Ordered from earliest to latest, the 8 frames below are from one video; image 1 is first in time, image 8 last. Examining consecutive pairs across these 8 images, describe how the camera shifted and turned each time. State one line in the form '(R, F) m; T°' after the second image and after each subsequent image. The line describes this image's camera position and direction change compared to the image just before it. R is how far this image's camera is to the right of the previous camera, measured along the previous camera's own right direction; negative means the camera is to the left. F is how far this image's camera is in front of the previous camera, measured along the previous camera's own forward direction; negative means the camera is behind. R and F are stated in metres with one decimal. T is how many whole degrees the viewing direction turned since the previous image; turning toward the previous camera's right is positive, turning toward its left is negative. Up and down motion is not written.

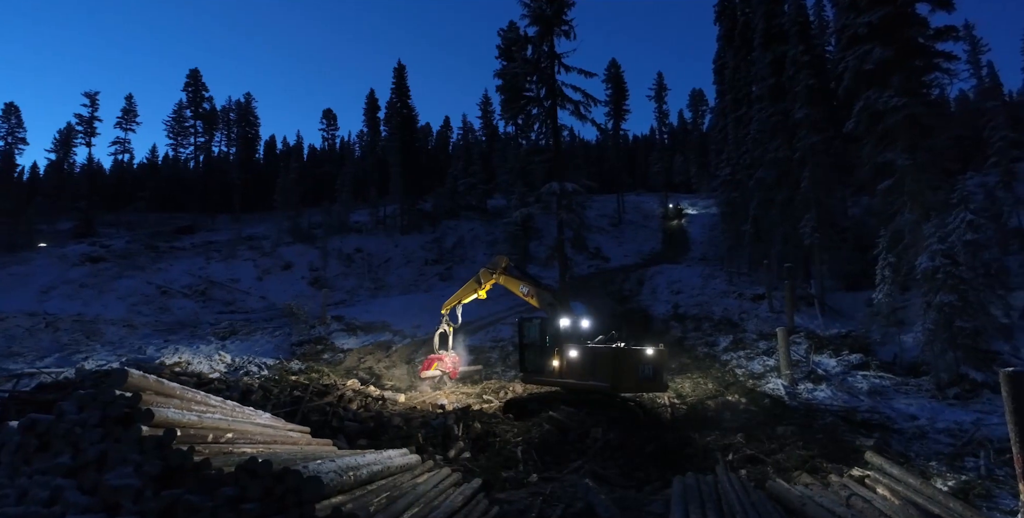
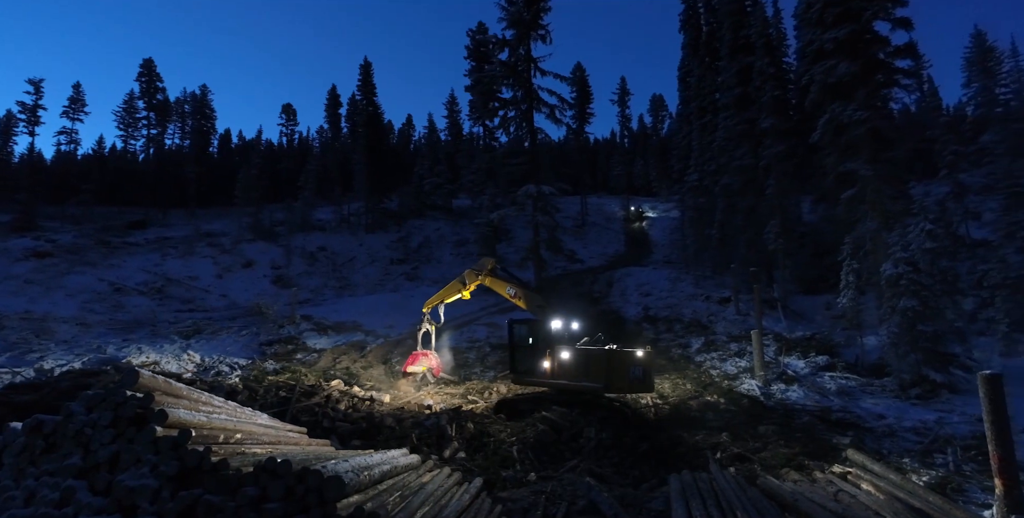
(-0.3, -0.1) m; +3°
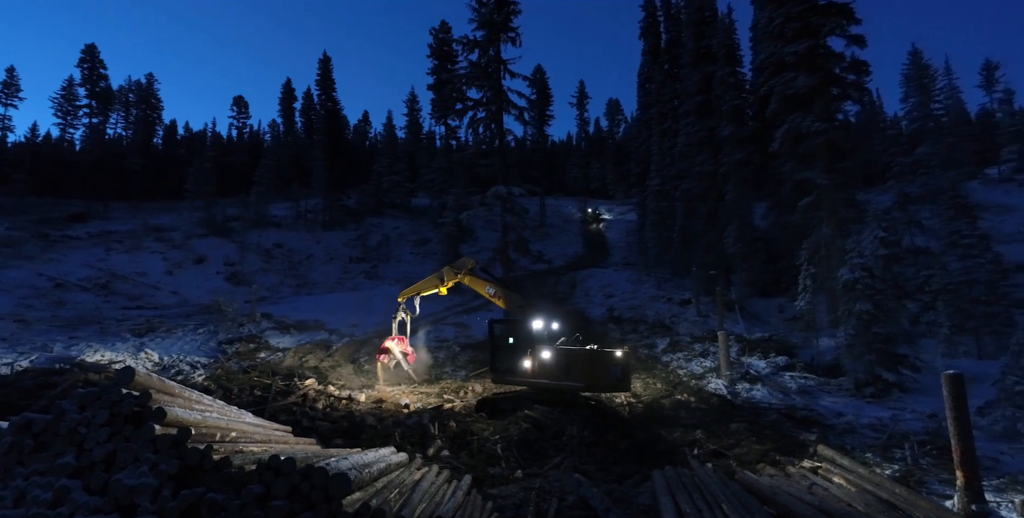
(-0.3, -0.1) m; +4°
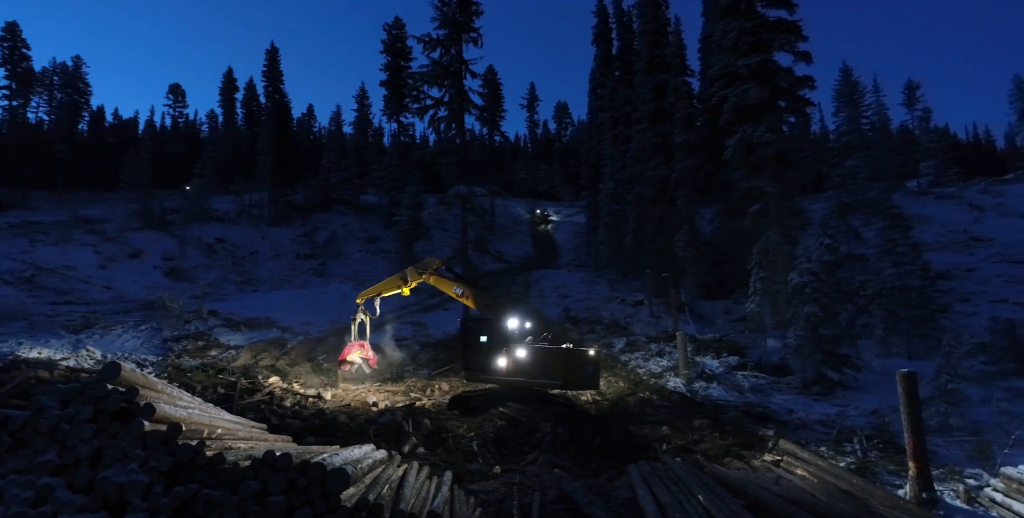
(-0.3, -0.1) m; +4°
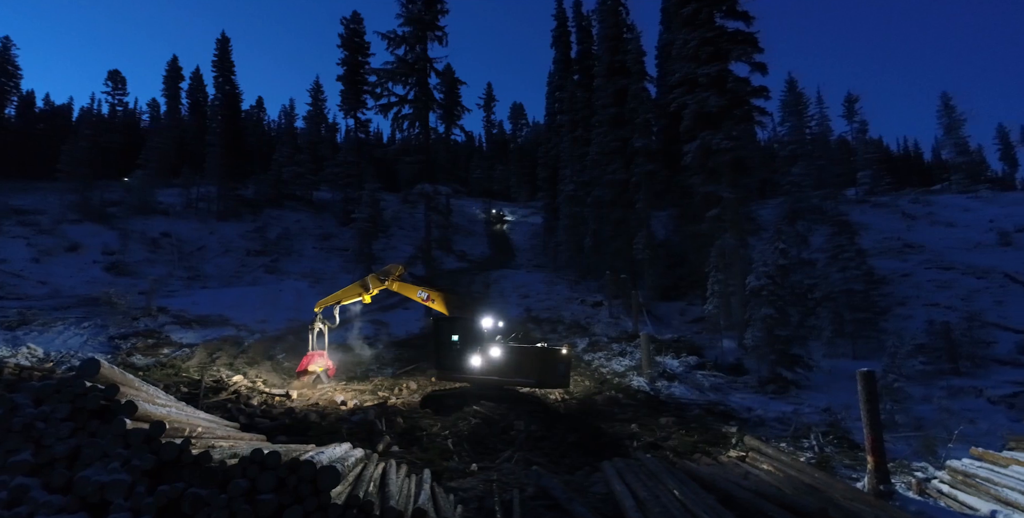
(-0.2, -0.1) m; +4°
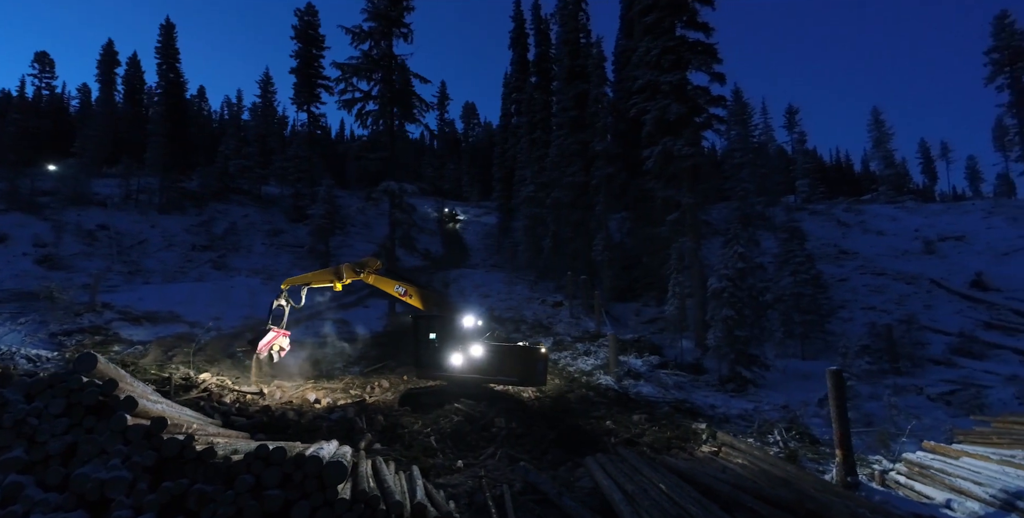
(-0.3, -0.1) m; +4°
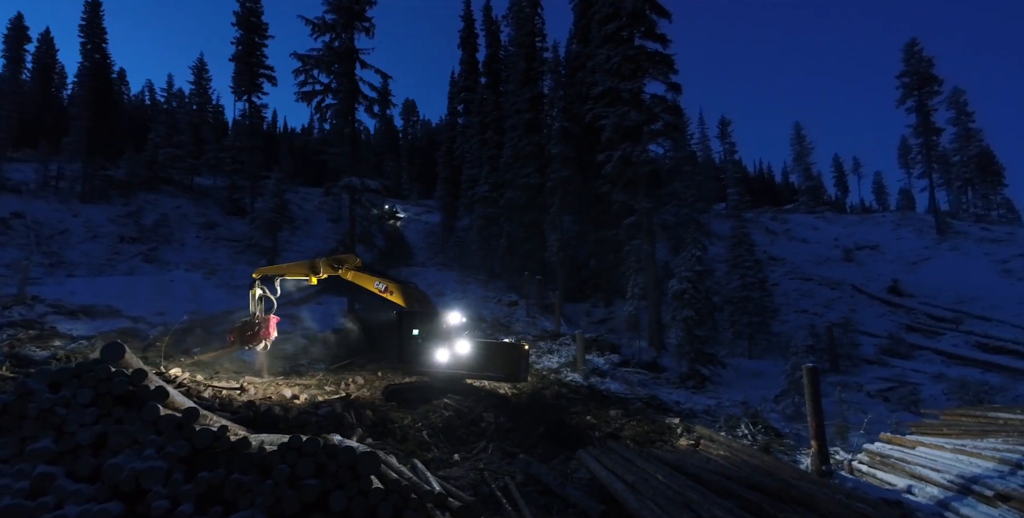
(-0.5, -0.1) m; +5°
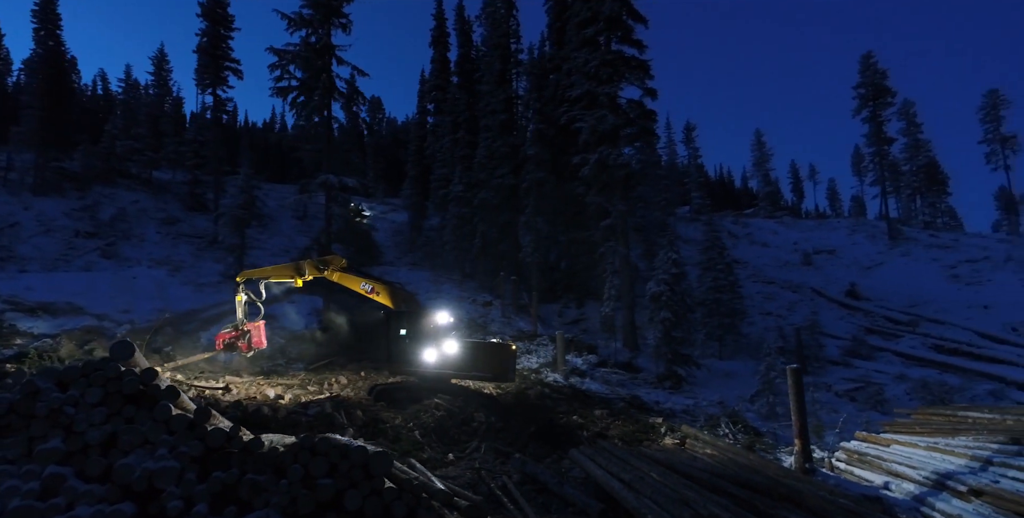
(-0.3, -0.1) m; +3°
